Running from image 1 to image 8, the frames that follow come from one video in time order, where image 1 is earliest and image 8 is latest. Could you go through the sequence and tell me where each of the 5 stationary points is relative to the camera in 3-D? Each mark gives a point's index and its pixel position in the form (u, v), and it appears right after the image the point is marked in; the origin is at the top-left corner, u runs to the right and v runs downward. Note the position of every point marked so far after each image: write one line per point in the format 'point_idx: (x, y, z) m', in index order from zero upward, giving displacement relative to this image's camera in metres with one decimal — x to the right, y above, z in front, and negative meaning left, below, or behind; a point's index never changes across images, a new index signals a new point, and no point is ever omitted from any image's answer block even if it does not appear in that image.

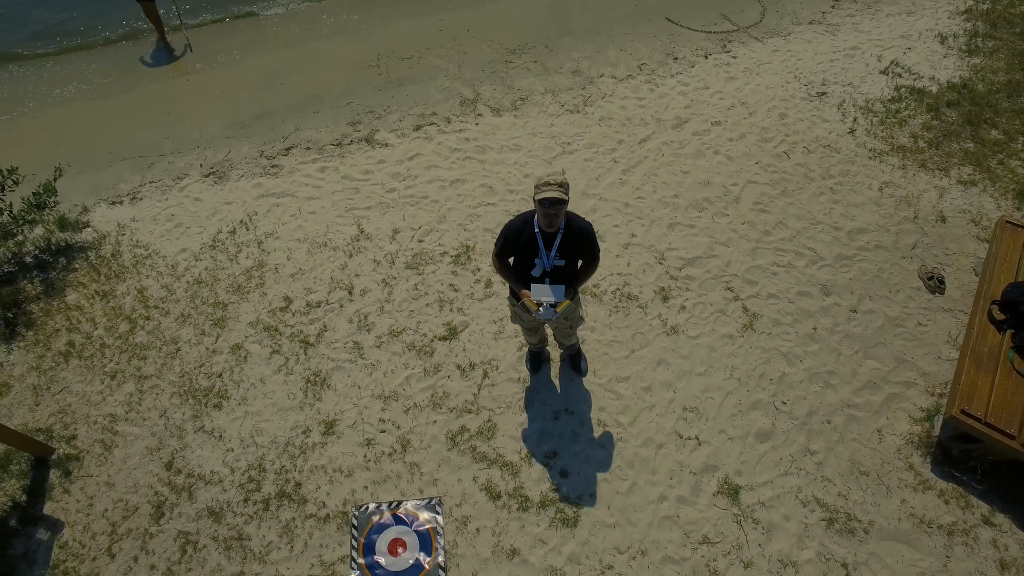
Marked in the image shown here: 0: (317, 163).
0: (-1.6, +1.0, +5.1) m
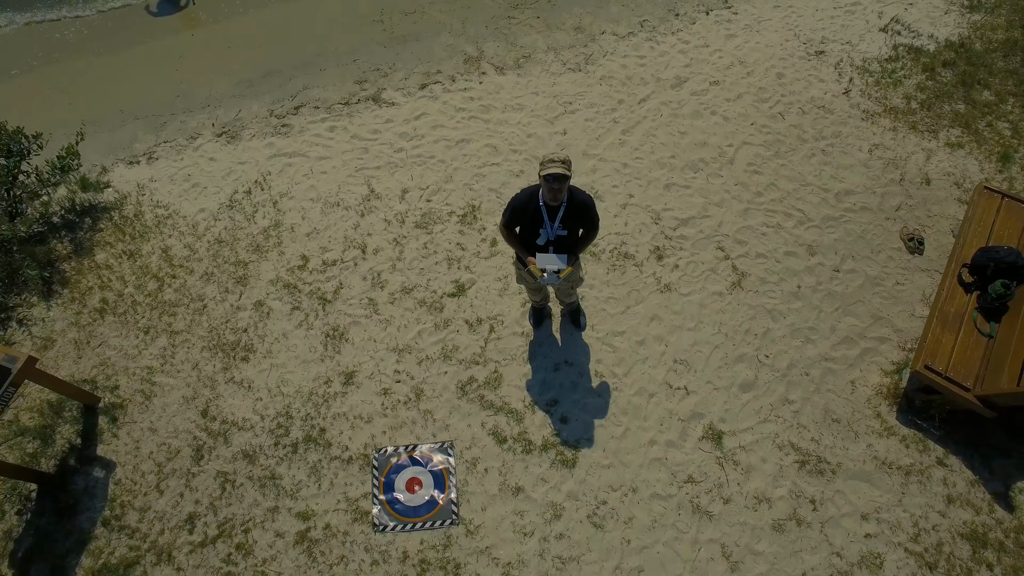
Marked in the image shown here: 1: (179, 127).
0: (-1.5, +1.4, +5.2) m
1: (-2.8, +1.3, +5.3) m
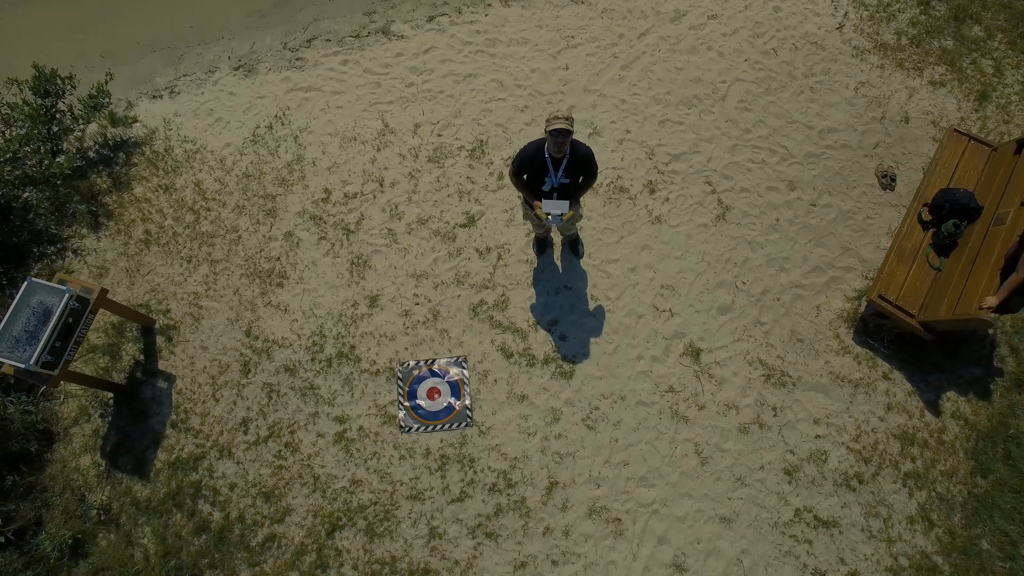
0: (-1.5, +2.0, +5.4) m
1: (-2.7, +2.0, +5.5) m
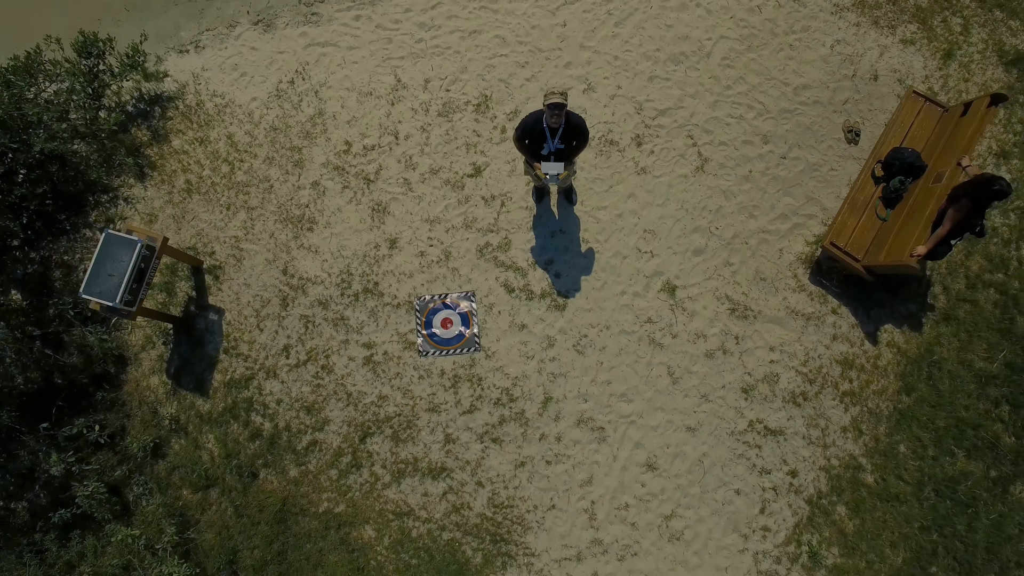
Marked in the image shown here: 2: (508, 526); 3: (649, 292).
0: (-1.5, +2.5, +5.8) m
1: (-2.7, +2.5, +5.9) m
2: (0.0, -1.8, +4.8) m
3: (+1.1, 0.0, +5.1) m
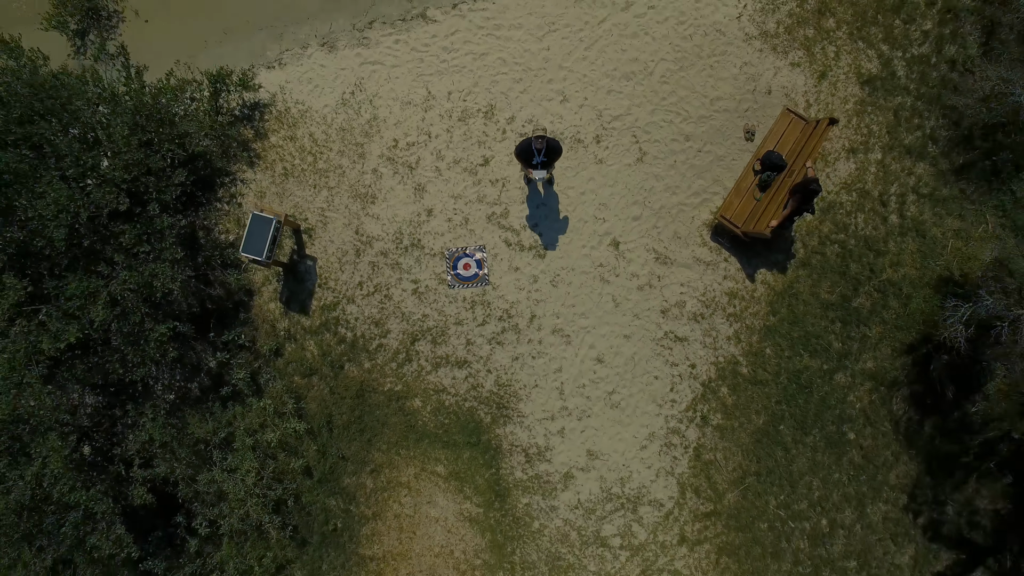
0: (-1.5, +3.1, +7.9) m
1: (-2.7, +3.1, +7.9) m
2: (0.0, -1.3, +7.4) m
3: (+1.1, +0.5, +7.5) m
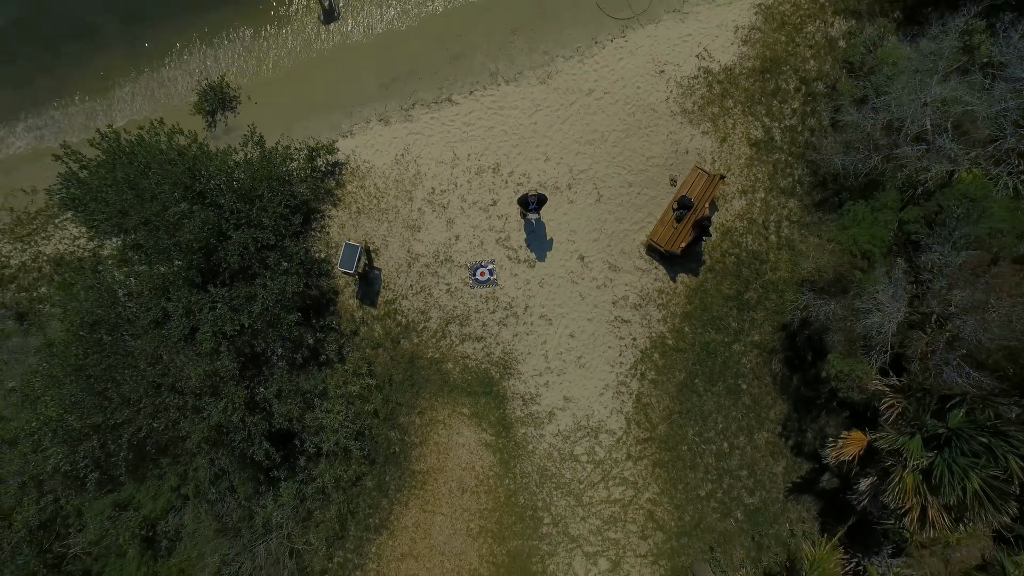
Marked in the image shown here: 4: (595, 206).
0: (-1.5, +3.1, +11.4) m
1: (-2.8, +3.1, +11.5) m
2: (0.0, -1.3, +11.0) m
3: (+1.1, +0.5, +11.1) m
4: (+1.5, +1.5, +11.2) m
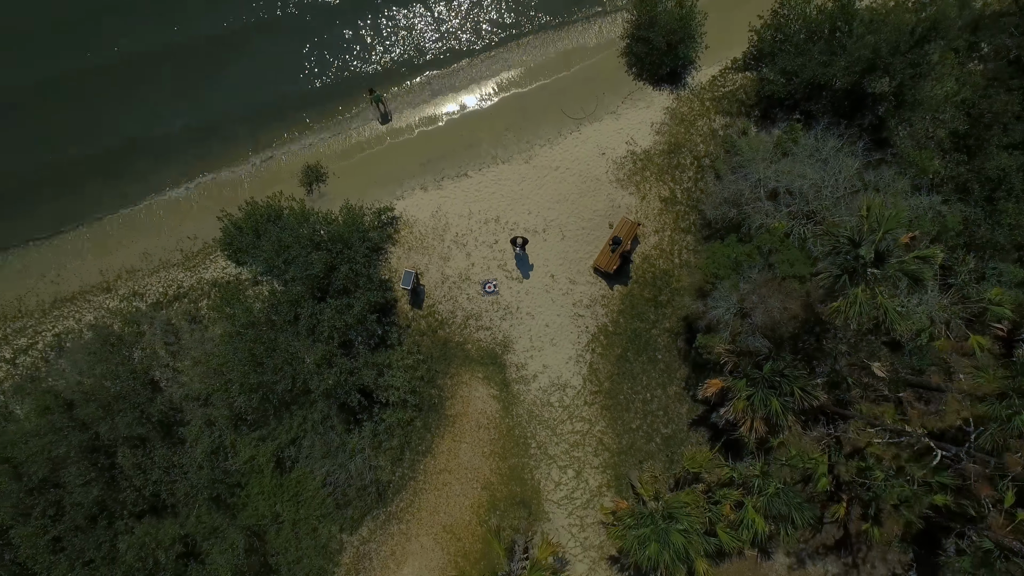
0: (-1.7, +2.9, +17.6) m
1: (-2.9, +2.9, +17.6) m
2: (-0.1, -1.5, +17.2) m
3: (+1.0, +0.3, +17.2) m
4: (+1.3, +1.3, +17.4) m
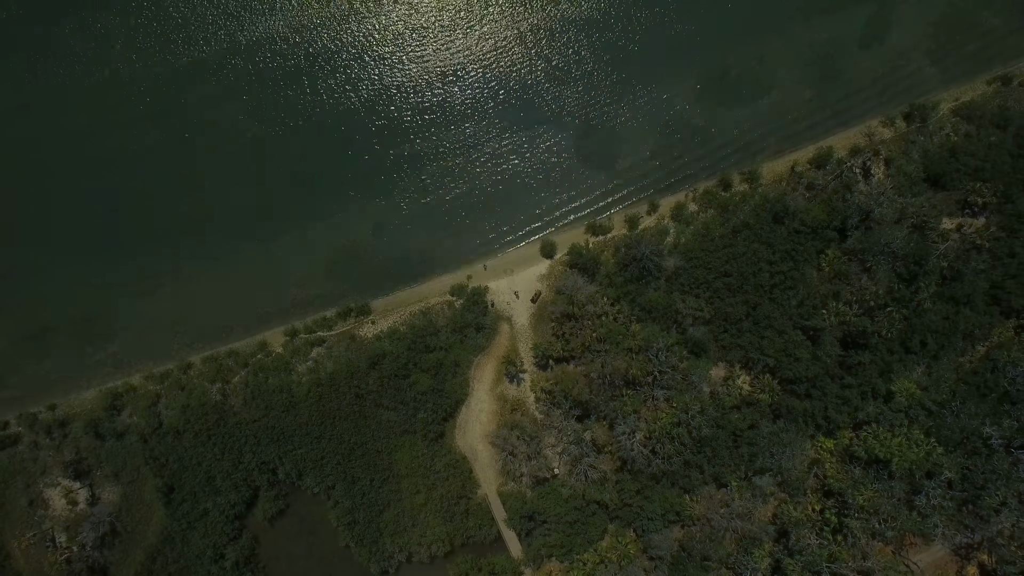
0: (-2.0, +2.4, +27.6) m
1: (-3.2, +2.4, +27.6) m
2: (-0.4, -2.0, +27.2) m
3: (+0.7, -0.2, +27.3) m
4: (+1.1, +0.8, +27.4) m
